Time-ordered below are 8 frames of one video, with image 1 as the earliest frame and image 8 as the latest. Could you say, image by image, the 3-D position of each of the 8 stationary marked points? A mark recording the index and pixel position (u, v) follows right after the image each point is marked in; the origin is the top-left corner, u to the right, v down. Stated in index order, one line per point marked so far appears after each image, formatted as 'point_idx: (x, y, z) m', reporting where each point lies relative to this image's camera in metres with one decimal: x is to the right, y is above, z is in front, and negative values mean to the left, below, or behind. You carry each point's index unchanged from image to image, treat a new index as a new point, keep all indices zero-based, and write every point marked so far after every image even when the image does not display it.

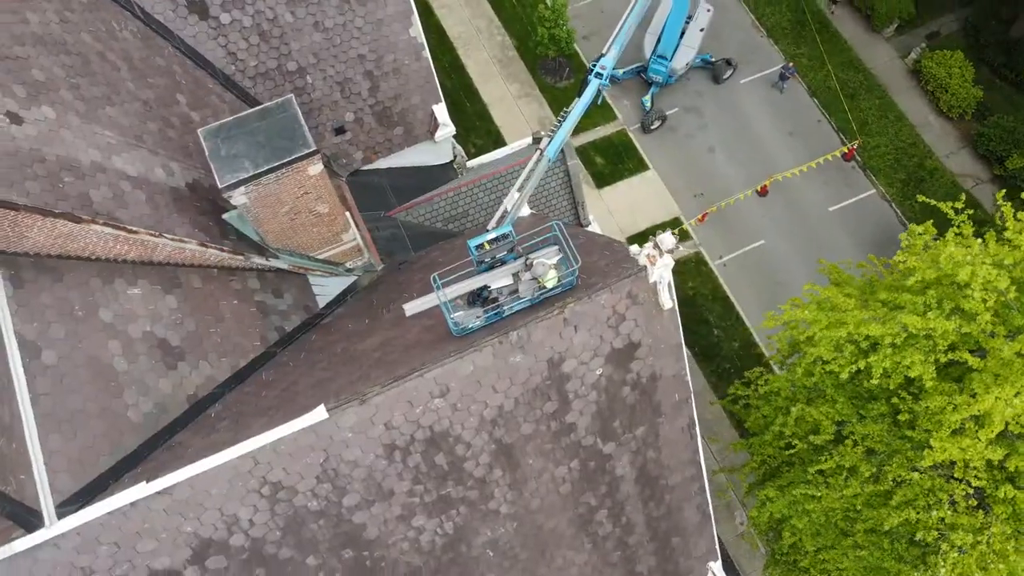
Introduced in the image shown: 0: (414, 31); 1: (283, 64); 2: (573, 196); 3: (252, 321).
0: (-2.1, +5.5, +16.1) m
1: (-4.7, +4.6, +15.4) m
2: (+1.5, +2.2, +18.1) m
3: (-4.3, -0.6, +12.4) m
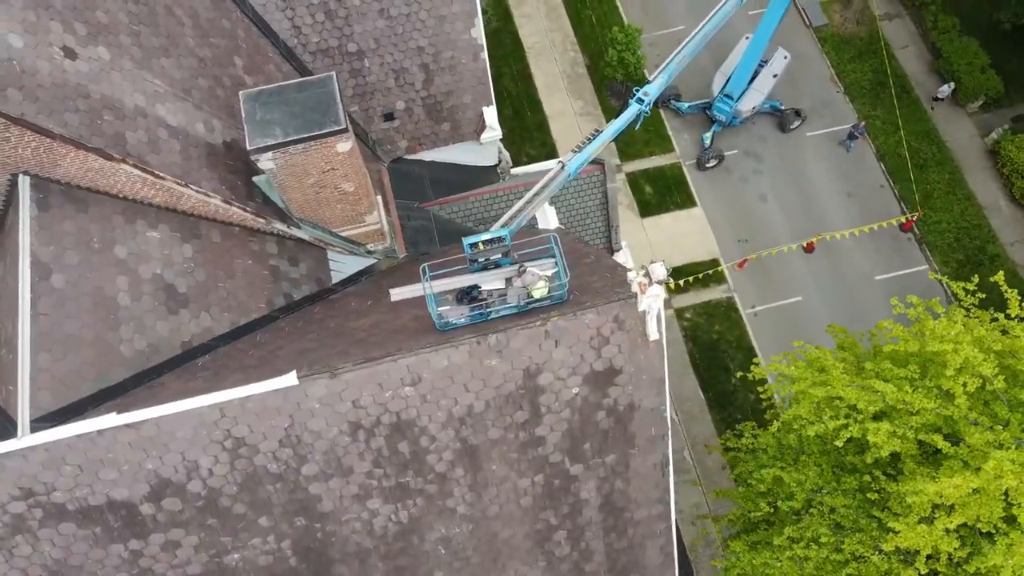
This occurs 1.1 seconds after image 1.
0: (-0.8, +5.6, +16.3) m
1: (-3.6, +5.2, +15.8) m
2: (+2.3, +1.7, +18.1) m
3: (-4.3, +0.1, +12.8) m
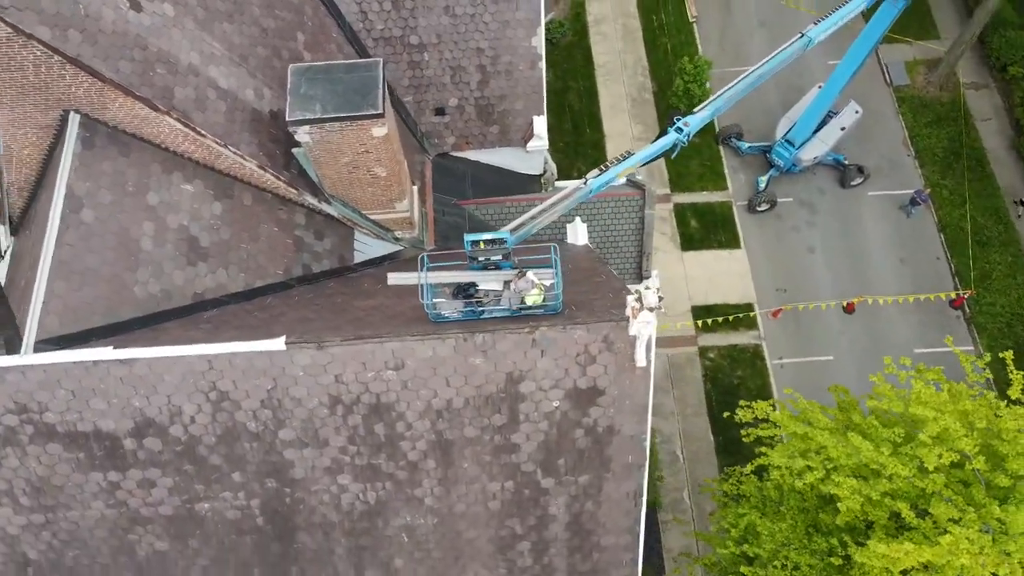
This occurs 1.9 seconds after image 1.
0: (+0.5, +5.5, +16.5) m
1: (-2.3, +5.5, +16.2) m
2: (+3.1, +1.0, +18.0) m
3: (-4.0, +0.6, +13.2) m
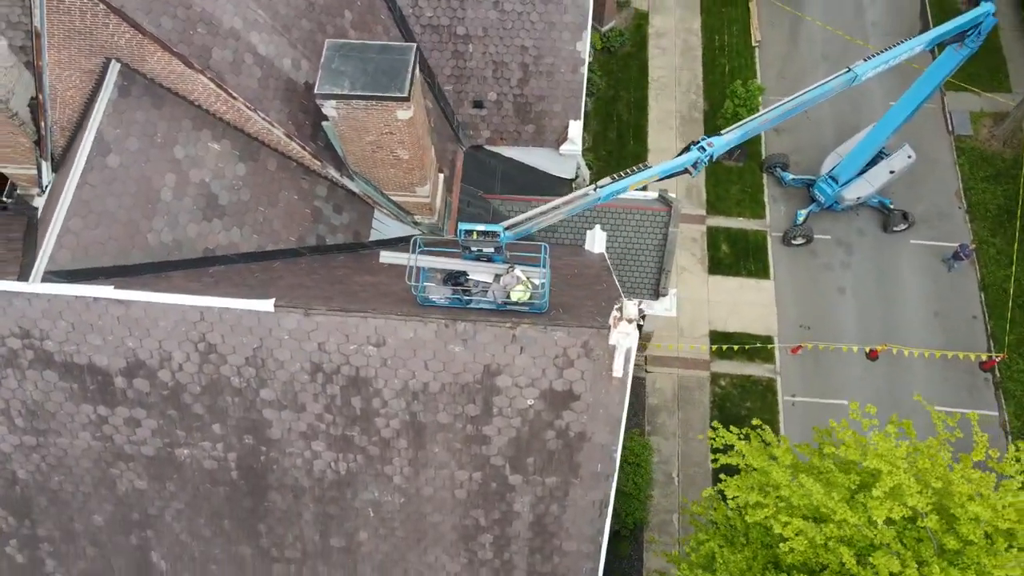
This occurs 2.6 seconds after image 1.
0: (+1.5, +5.4, +16.6) m
1: (-1.3, +5.8, +16.5) m
2: (+3.6, +0.6, +17.9) m
3: (-3.9, +1.2, +13.5) m
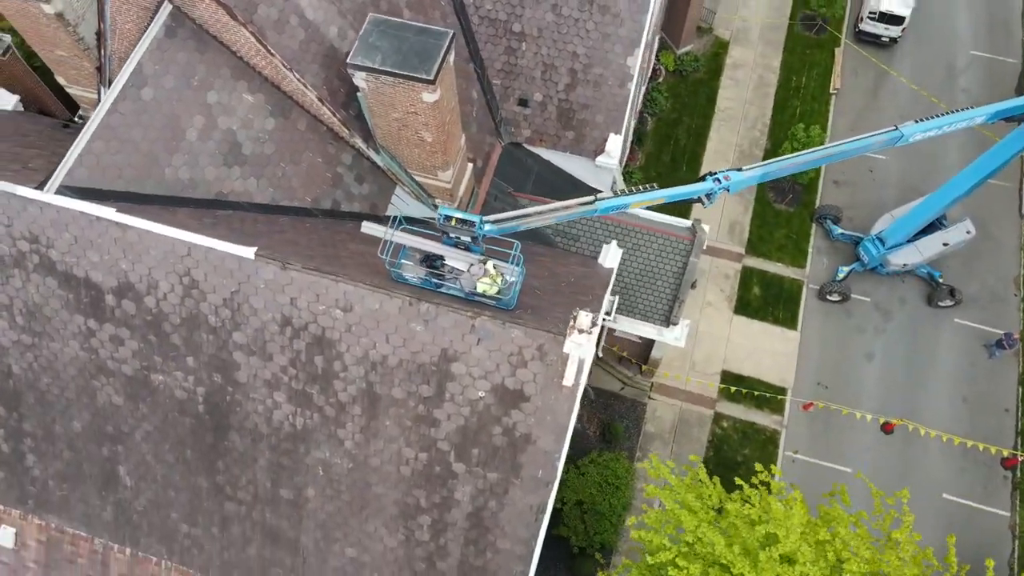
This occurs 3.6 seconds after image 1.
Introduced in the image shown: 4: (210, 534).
0: (+2.7, +5.0, +16.5) m
1: (0.0, +6.0, +16.7) m
2: (+3.9, 0.0, +17.6) m
3: (-3.6, +2.0, +14.0) m
4: (-5.2, -4.3, +13.0) m
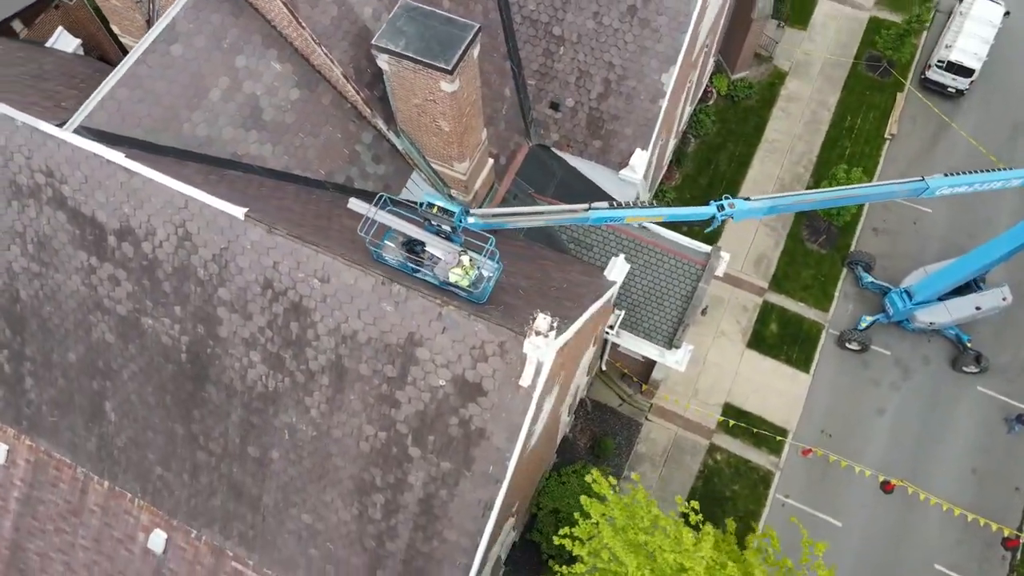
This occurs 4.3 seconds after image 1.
0: (+3.4, +4.6, +16.4) m
1: (+0.9, +5.9, +16.7) m
2: (+4.0, -0.6, +17.4) m
3: (-3.4, +2.5, +14.3) m
4: (-5.9, -3.4, +13.4) m
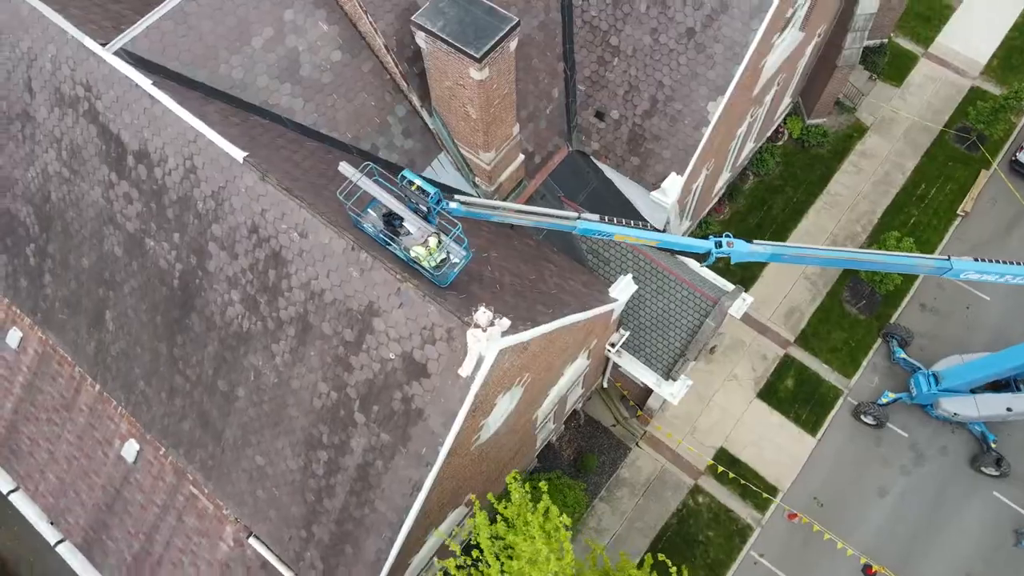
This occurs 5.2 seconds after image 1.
0: (+4.3, +3.9, +16.1) m
1: (+2.2, +5.7, +16.6) m
2: (+3.9, -1.3, +17.1) m
3: (-2.9, +3.3, +14.7) m
4: (-6.7, -2.1, +14.1) m
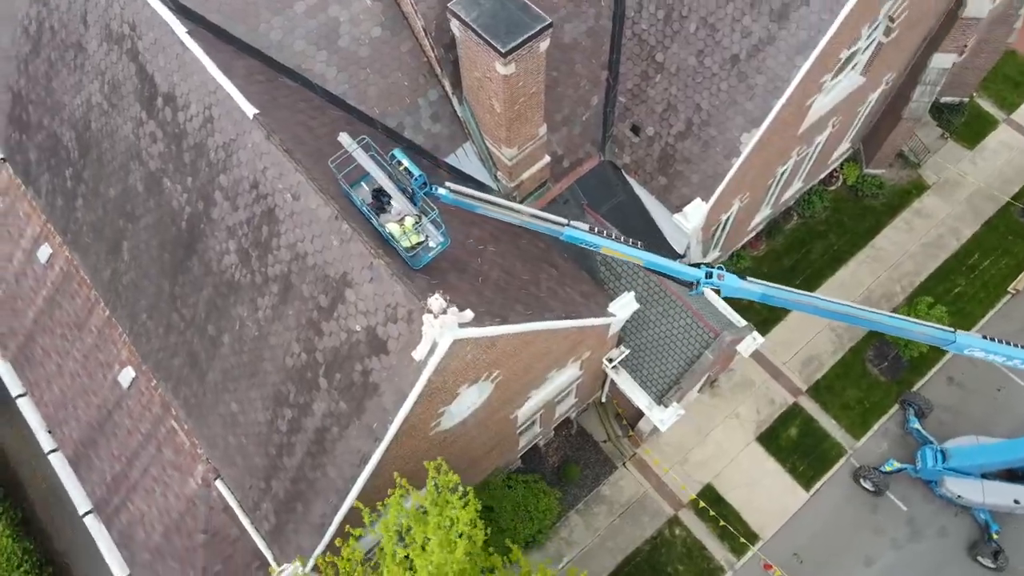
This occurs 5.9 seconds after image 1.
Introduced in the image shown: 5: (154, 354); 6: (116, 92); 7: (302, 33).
0: (+5.0, +3.2, +15.7) m
1: (+3.2, +5.3, +16.5) m
2: (+3.8, -1.9, +16.8) m
3: (-2.4, +3.8, +15.0) m
4: (-7.1, -0.8, +14.7) m
5: (-7.1, -1.3, +14.7) m
6: (-7.4, +3.7, +13.9) m
7: (-3.9, +4.8, +13.9) m
